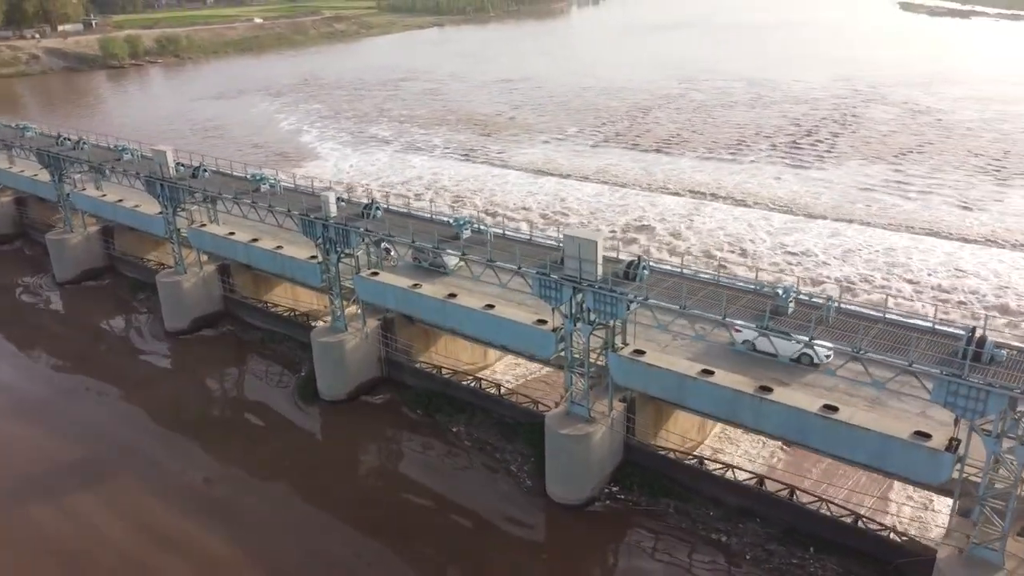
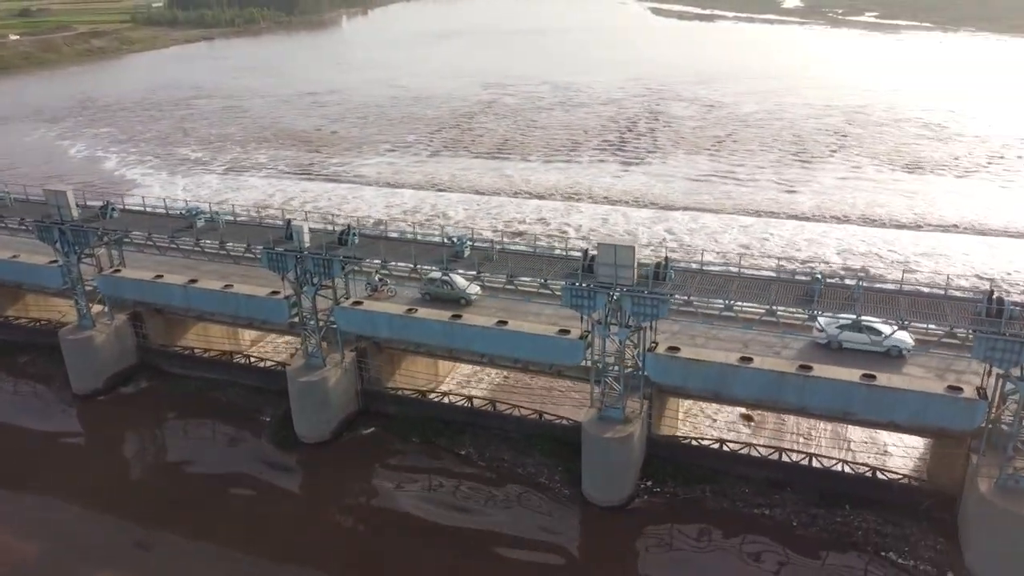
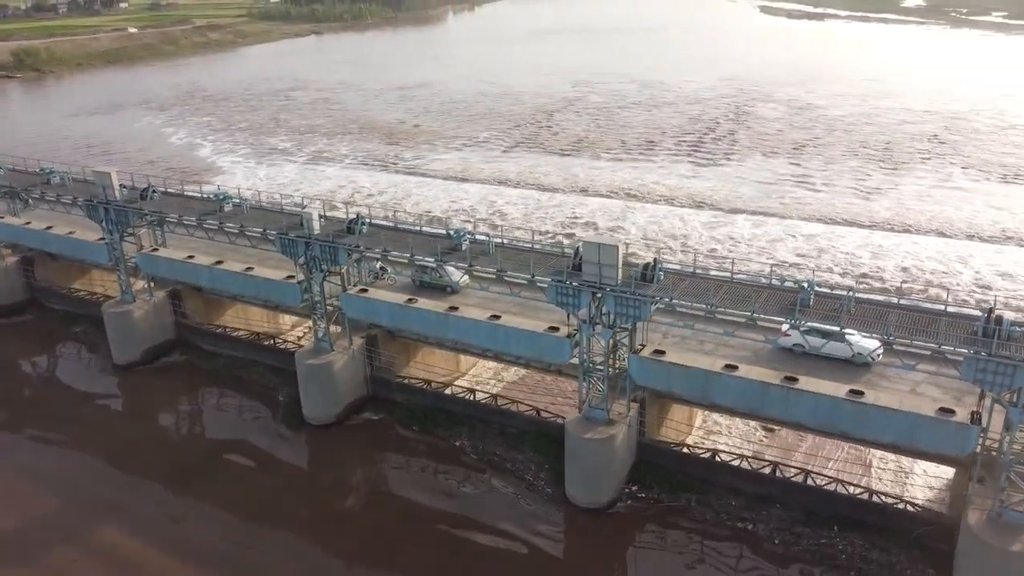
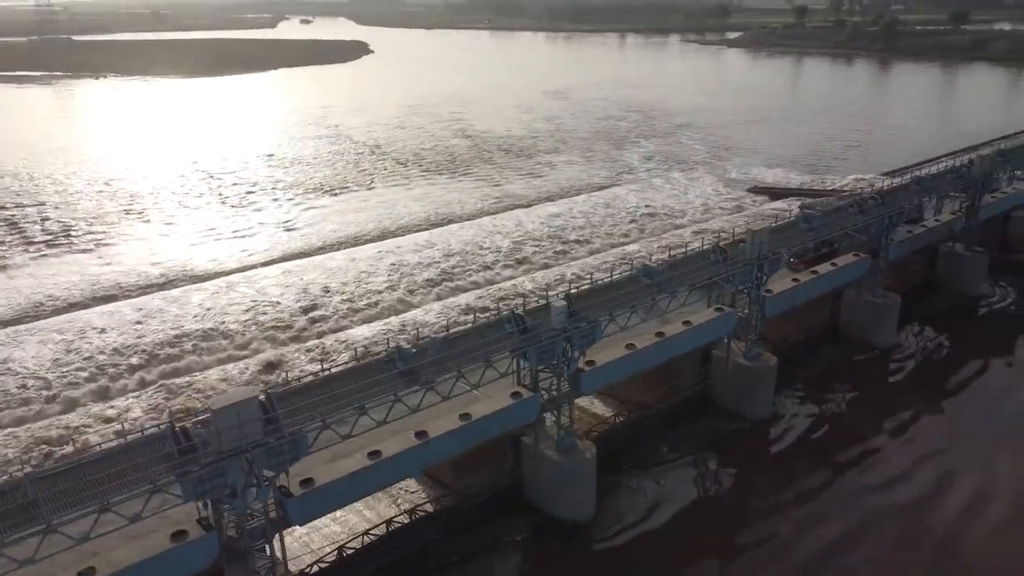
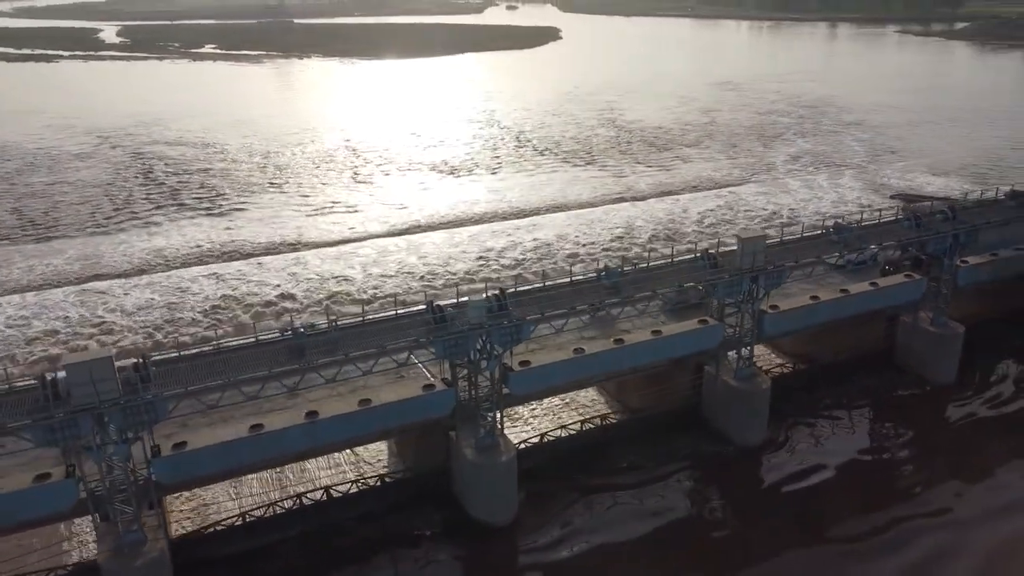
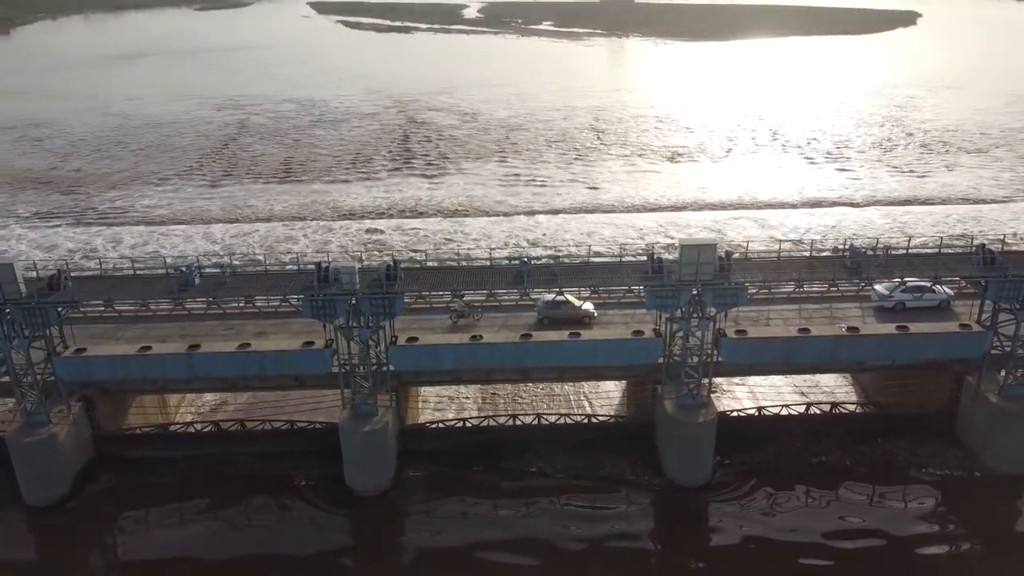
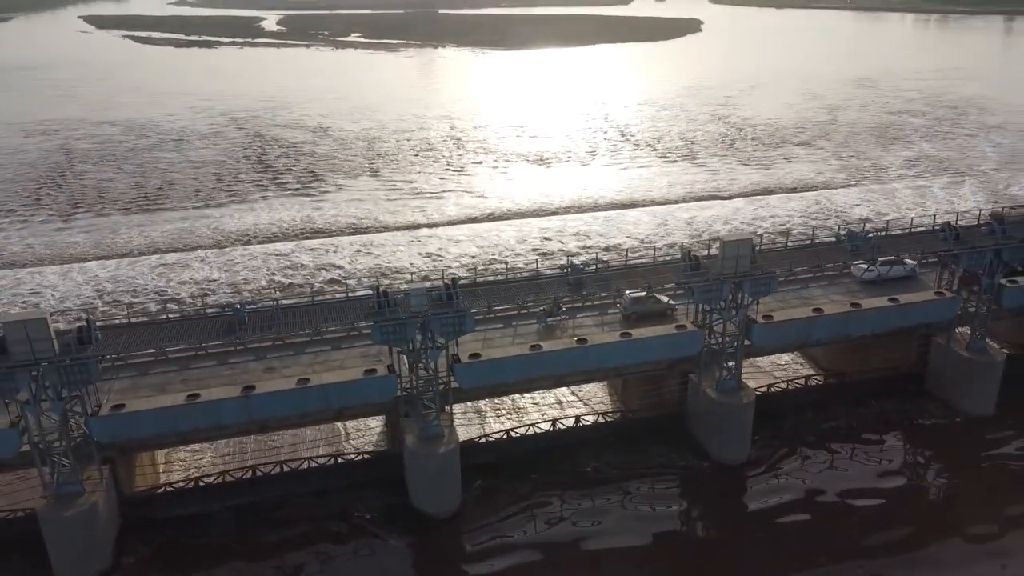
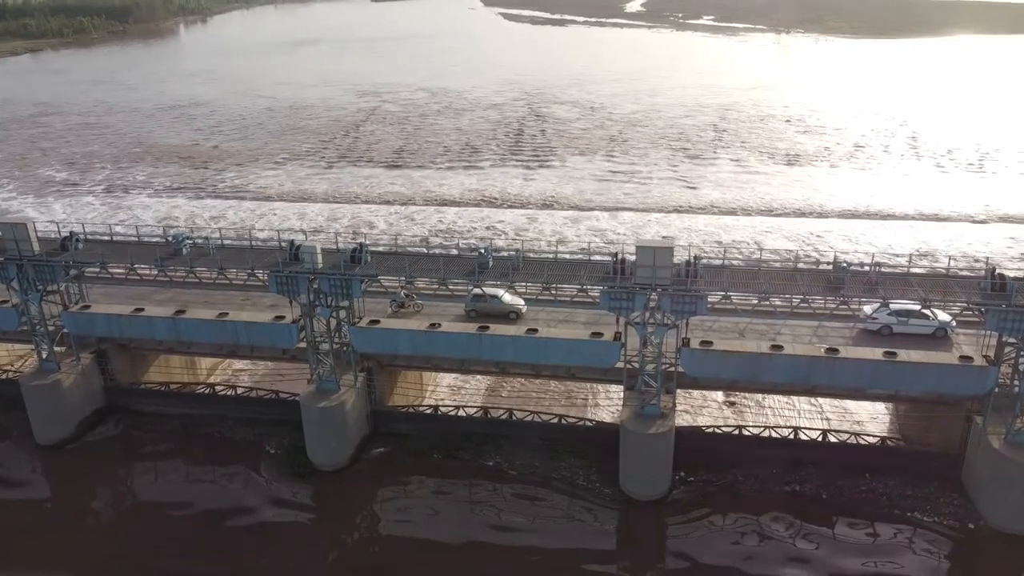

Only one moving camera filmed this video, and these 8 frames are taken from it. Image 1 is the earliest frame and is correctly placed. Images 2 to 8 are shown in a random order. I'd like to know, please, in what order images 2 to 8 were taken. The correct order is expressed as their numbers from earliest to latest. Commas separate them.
3, 2, 8, 6, 7, 5, 4
